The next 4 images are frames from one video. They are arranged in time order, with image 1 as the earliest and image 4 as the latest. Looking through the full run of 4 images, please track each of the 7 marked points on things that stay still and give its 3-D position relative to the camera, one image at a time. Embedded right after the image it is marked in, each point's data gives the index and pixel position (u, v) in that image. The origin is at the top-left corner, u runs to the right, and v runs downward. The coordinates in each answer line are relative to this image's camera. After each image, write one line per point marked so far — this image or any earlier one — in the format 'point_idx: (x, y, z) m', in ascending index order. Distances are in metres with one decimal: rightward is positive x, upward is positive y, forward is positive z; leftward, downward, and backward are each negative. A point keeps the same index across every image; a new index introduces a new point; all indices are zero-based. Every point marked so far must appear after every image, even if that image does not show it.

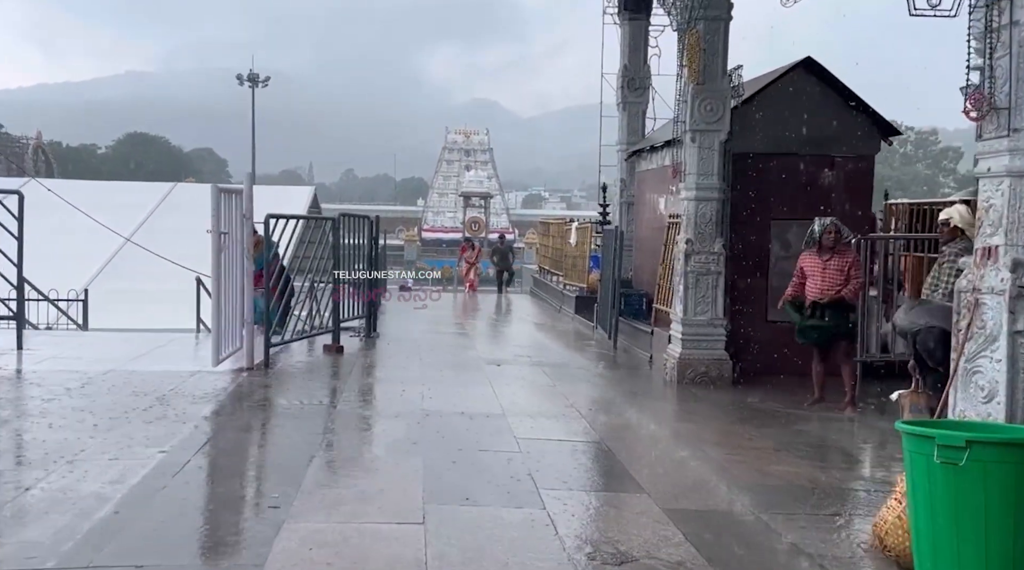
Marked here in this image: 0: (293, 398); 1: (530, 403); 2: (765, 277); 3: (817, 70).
0: (-1.8, -0.9, +8.4) m
1: (+0.2, -1.0, +8.7) m
2: (+2.6, +0.1, +10.6) m
3: (+3.1, +2.2, +10.4) m
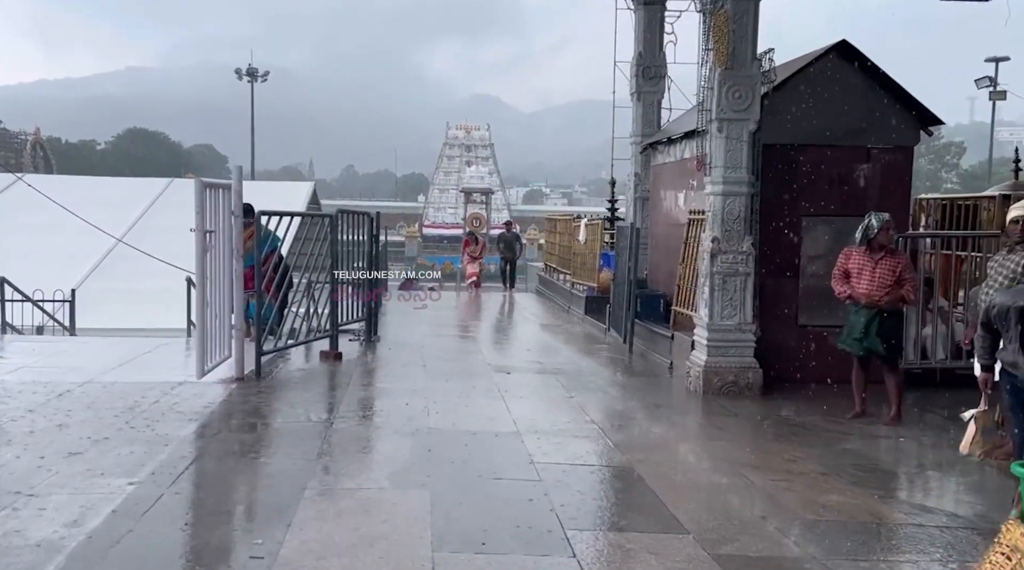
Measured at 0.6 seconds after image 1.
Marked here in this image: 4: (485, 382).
0: (-1.7, -1.0, +7.7) m
1: (+0.3, -1.0, +7.9) m
2: (+2.7, +0.1, +9.8) m
3: (+3.2, +2.1, +9.6) m
4: (-0.2, -0.9, +9.5) m
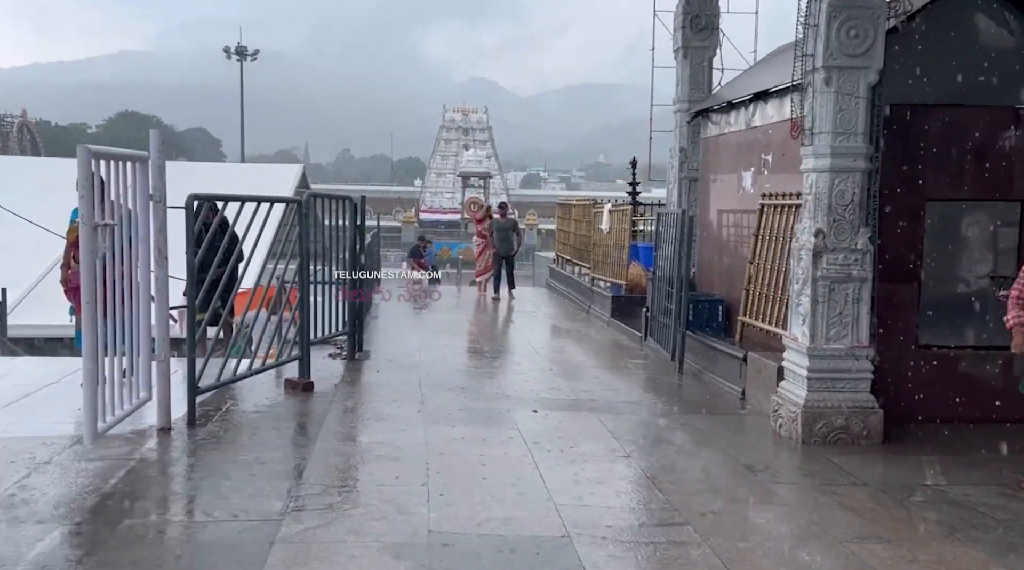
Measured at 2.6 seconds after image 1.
0: (-1.4, -1.1, +5.2) m
1: (+0.5, -1.1, +5.4) m
2: (+2.9, 0.0, +7.3) m
3: (+3.4, +2.1, +7.1) m
4: (0.0, -1.0, +7.0) m
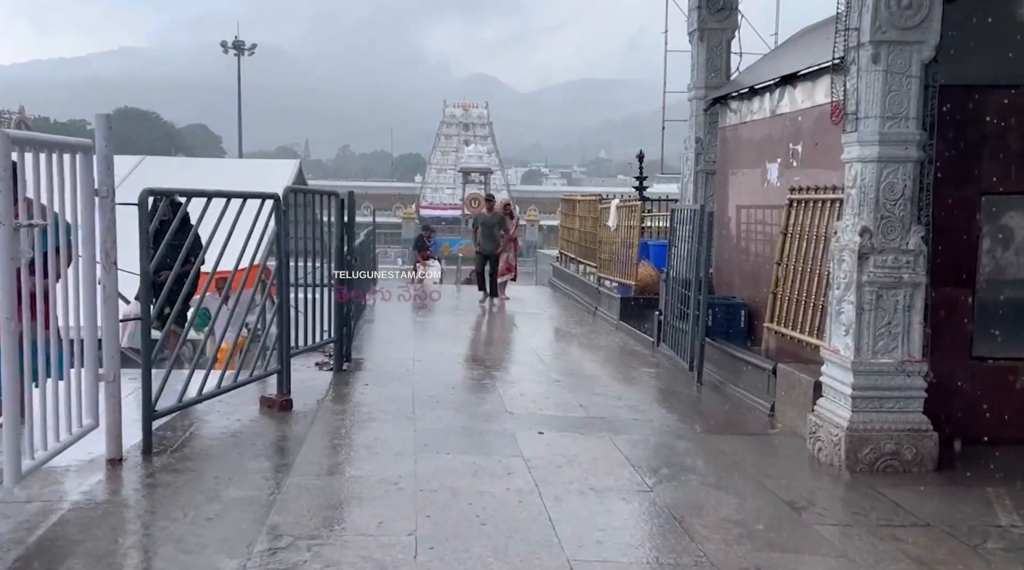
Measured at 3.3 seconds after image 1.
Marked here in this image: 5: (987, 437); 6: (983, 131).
0: (-1.4, -1.1, +4.3) m
1: (+0.5, -1.1, +4.5) m
2: (+2.9, 0.0, +6.4) m
3: (+3.4, +2.0, +6.2) m
4: (0.0, -1.0, +6.1) m
5: (+3.0, -1.0, +6.5) m
6: (+2.9, +0.9, +6.4) m
